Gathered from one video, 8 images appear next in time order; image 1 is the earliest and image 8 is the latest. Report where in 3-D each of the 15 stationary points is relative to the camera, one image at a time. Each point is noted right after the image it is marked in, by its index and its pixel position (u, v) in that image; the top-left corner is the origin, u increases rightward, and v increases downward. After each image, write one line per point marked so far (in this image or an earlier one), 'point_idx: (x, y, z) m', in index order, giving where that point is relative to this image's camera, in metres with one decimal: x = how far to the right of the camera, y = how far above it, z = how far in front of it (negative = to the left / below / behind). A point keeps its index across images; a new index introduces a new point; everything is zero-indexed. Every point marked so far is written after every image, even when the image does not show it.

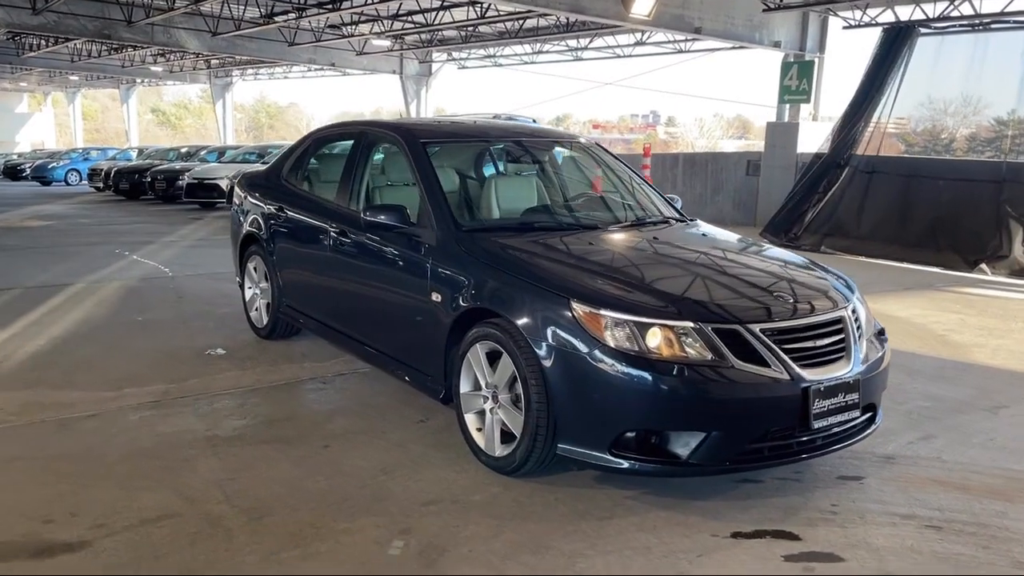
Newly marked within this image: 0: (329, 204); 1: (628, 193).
0: (-1.0, +0.5, +5.0) m
1: (+0.6, +0.6, +5.1) m
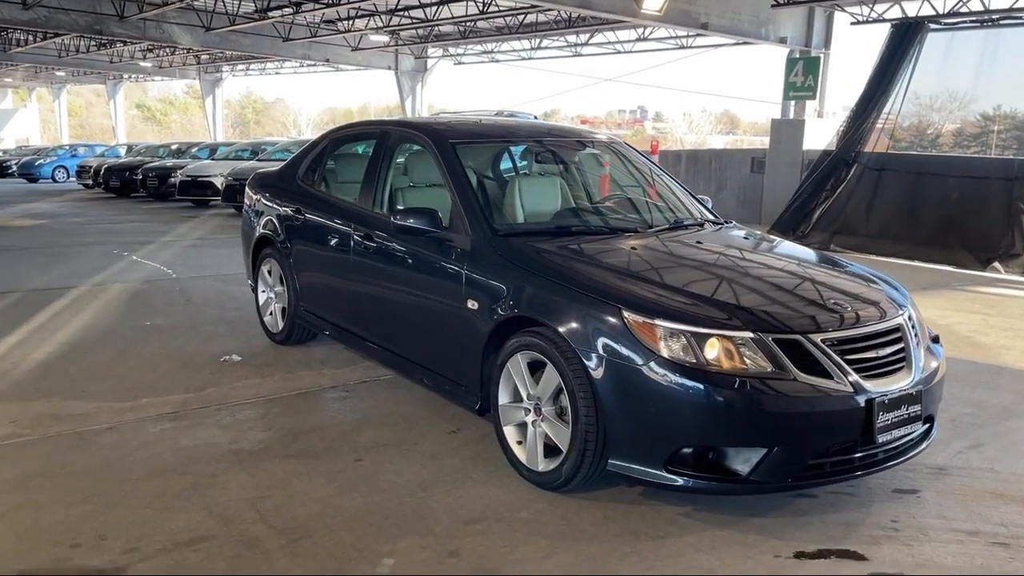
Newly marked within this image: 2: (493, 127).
0: (-0.9, +0.4, +4.9) m
1: (+0.8, +0.5, +5.0) m
2: (-0.1, +0.9, +4.9) m
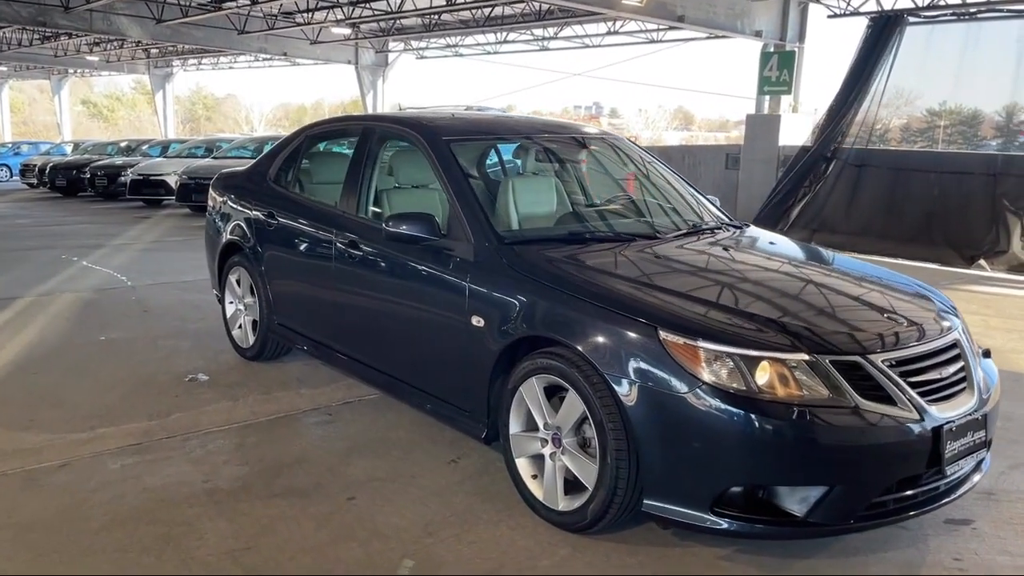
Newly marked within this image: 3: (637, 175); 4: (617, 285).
0: (-0.9, +0.4, +4.4) m
1: (+0.7, +0.5, +4.6) m
2: (-0.1, +0.8, +4.5) m
3: (+0.7, +0.6, +4.7) m
4: (+0.4, 0.0, +3.1) m
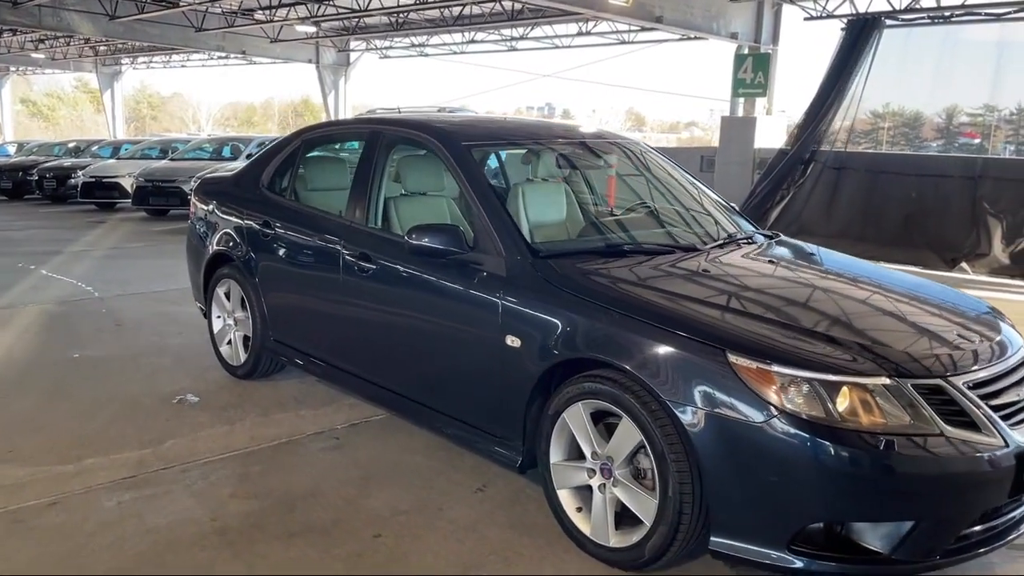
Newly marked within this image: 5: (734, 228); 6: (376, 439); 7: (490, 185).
0: (-0.8, +0.3, +4.1) m
1: (+0.8, +0.4, +4.4) m
2: (-0.1, +0.7, +4.2) m
3: (+0.7, +0.5, +4.5) m
4: (+0.5, 0.0, +2.9) m
5: (+1.1, +0.3, +4.3) m
6: (-0.6, -0.7, +4.0) m
7: (-0.1, +0.4, +3.5) m
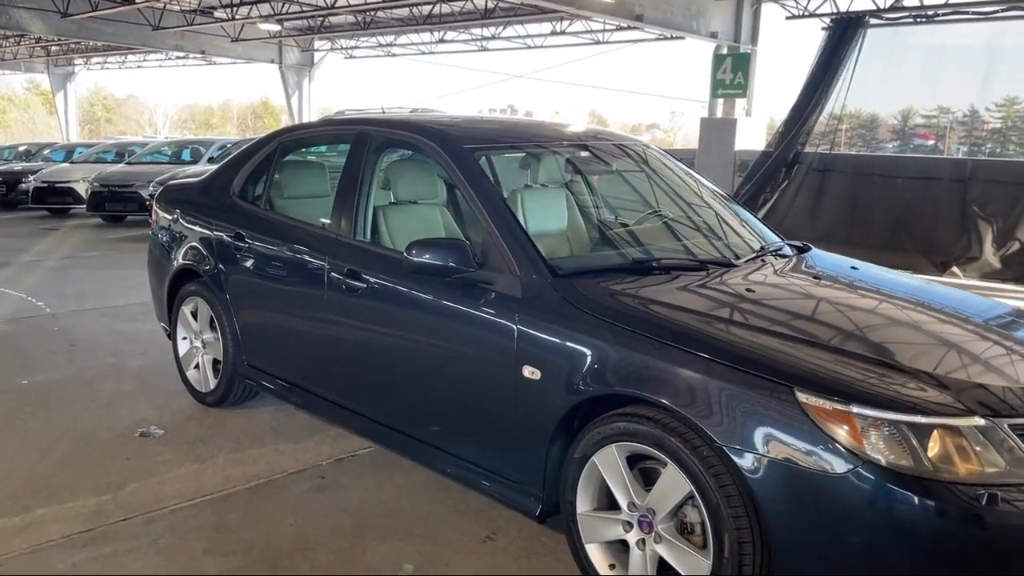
0: (-0.8, +0.2, +3.7) m
1: (+0.8, +0.4, +4.1) m
2: (-0.1, +0.7, +3.8) m
3: (+0.7, +0.5, +4.1) m
4: (+0.6, -0.1, +2.5) m
5: (+1.1, +0.2, +4.0) m
6: (-0.6, -0.7, +3.6) m
7: (0.0, +0.3, +3.1) m
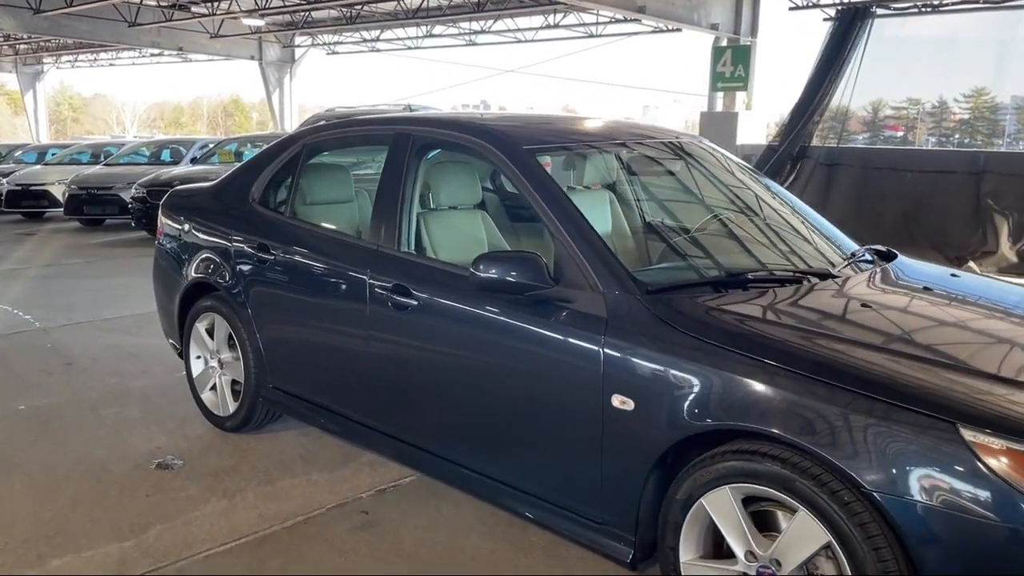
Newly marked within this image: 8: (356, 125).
0: (-0.6, +0.2, +3.4) m
1: (+1.0, +0.3, +3.8) m
2: (+0.1, +0.6, +3.5) m
3: (+0.9, +0.4, +3.8) m
4: (+0.8, -0.2, +2.3) m
5: (+1.3, +0.2, +3.7) m
6: (-0.4, -0.8, +3.2) m
7: (+0.2, +0.3, +2.8) m
8: (-0.6, +0.7, +3.6) m
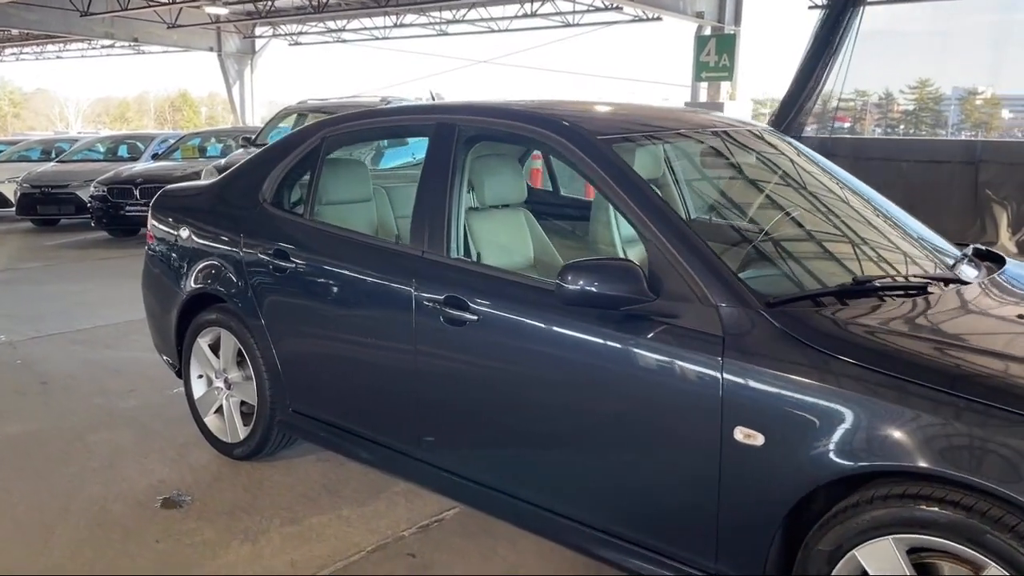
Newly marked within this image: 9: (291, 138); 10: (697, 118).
0: (-0.4, +0.1, +3.0) m
1: (+1.2, +0.3, +3.5) m
2: (+0.3, +0.6, +3.1) m
3: (+1.0, +0.4, +3.5) m
4: (+1.1, -0.2, +1.9) m
5: (+1.4, +0.2, +3.4) m
6: (-0.1, -0.8, +2.8) m
7: (+0.4, +0.2, +2.4) m
8: (-0.5, +0.6, +3.2) m
9: (-0.9, +0.6, +3.5) m
10: (+0.7, +0.6, +3.5) m
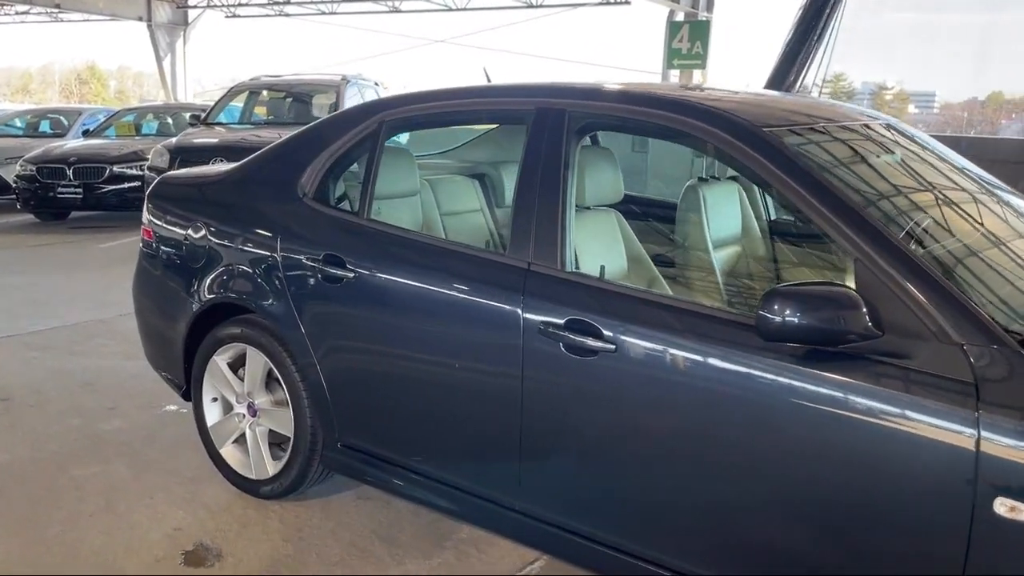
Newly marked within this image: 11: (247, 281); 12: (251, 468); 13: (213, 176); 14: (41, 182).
0: (-0.1, +0.1, +2.5) m
1: (+1.4, +0.3, +3.1) m
2: (+0.6, +0.5, +2.7) m
3: (+1.3, +0.4, +3.1) m
4: (+1.5, -0.3, +1.6) m
5: (+1.7, +0.1, +3.1) m
6: (+0.2, -0.9, +2.4) m
7: (+0.7, +0.2, +2.0) m
8: (-0.2, +0.6, +2.7) m
9: (-0.6, +0.5, +3.0) m
10: (+1.0, +0.6, +3.1) m
11: (-0.9, 0.0, +2.9) m
12: (-0.9, -0.6, +3.0) m
13: (-1.1, +0.4, +3.2) m
14: (-5.1, +1.1, +9.8) m
